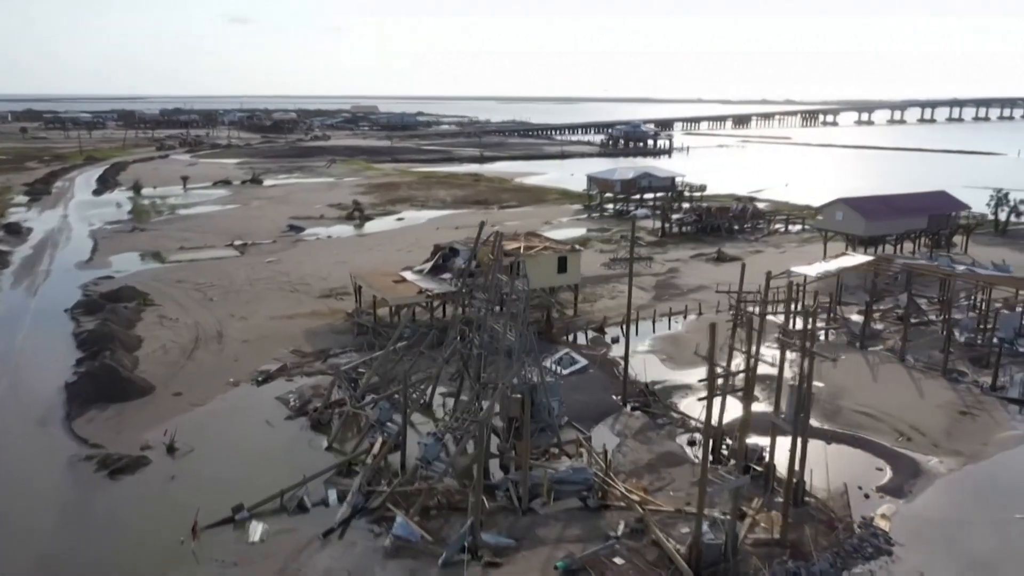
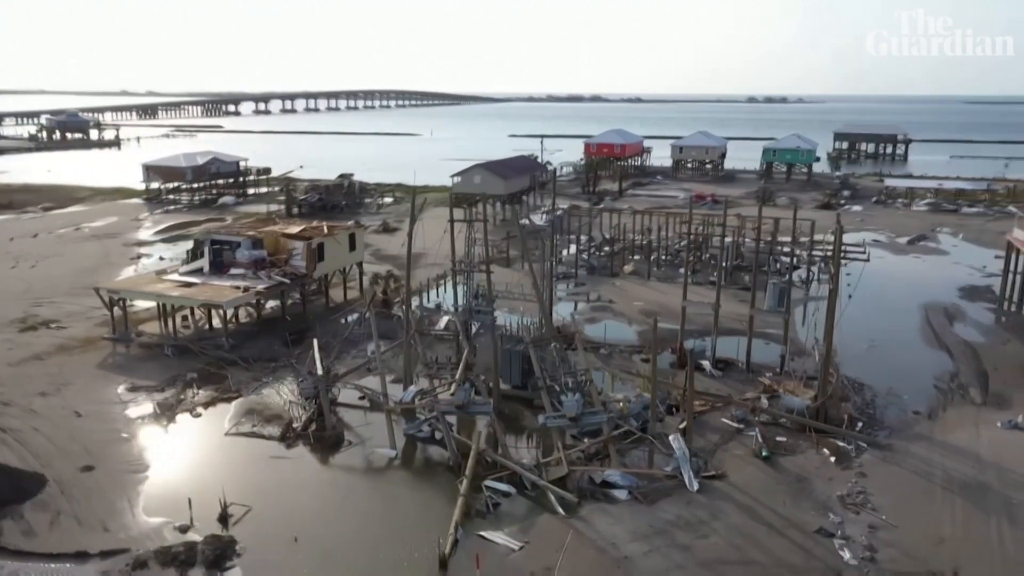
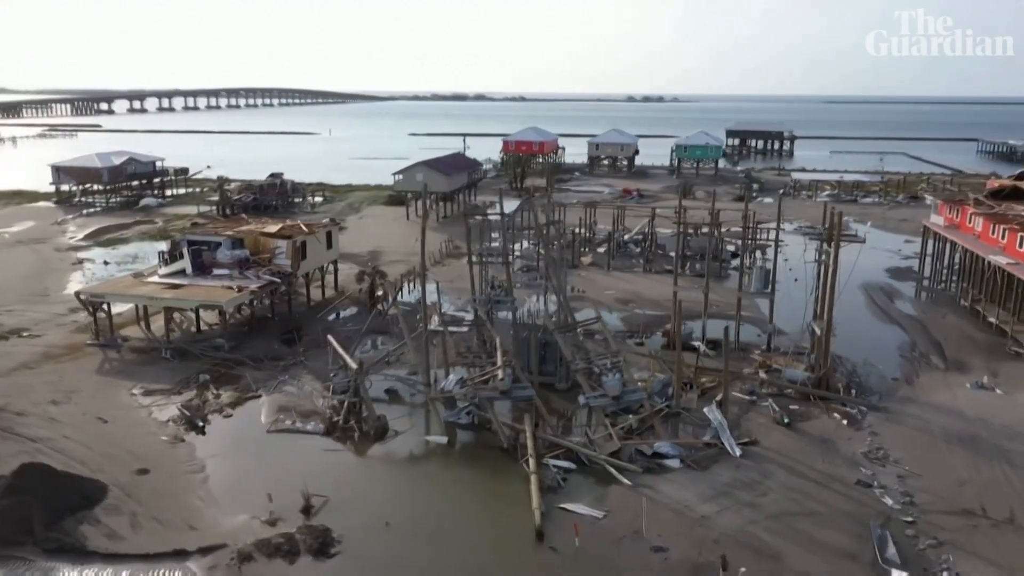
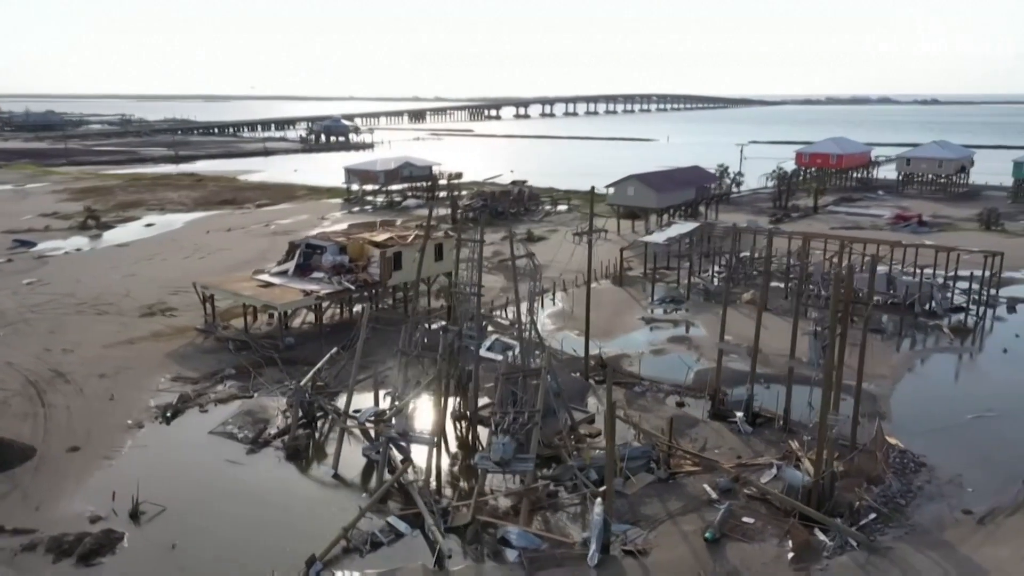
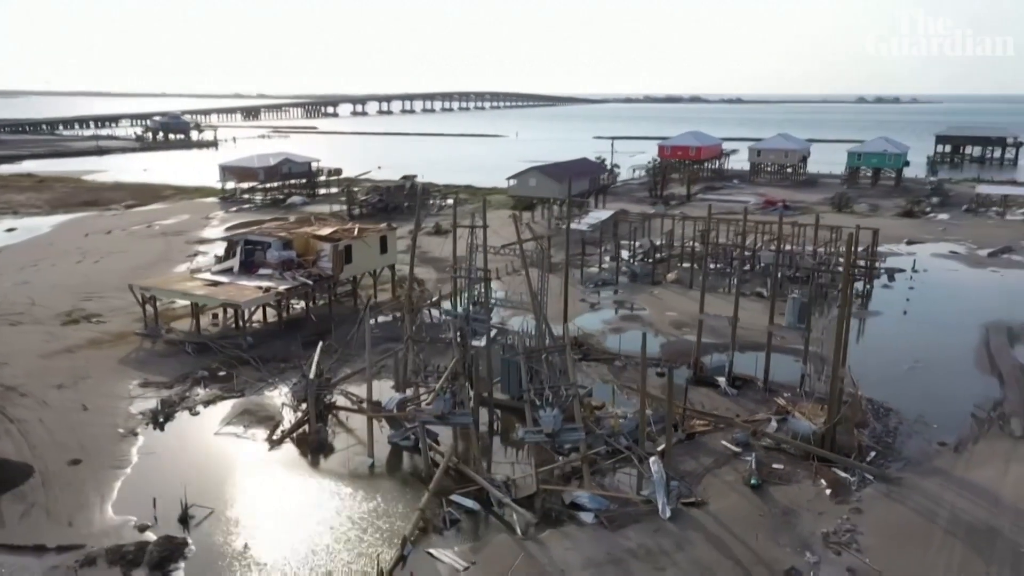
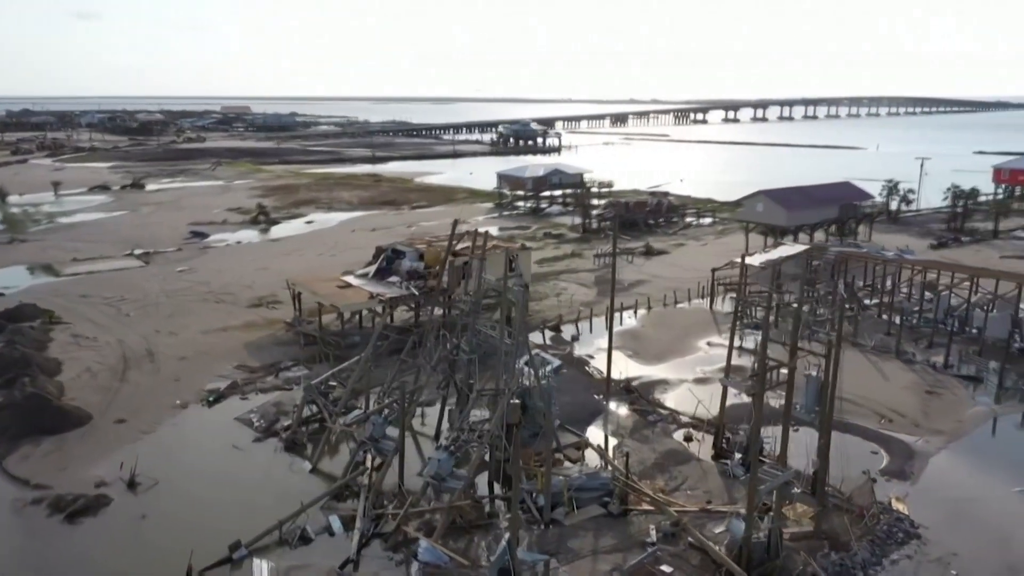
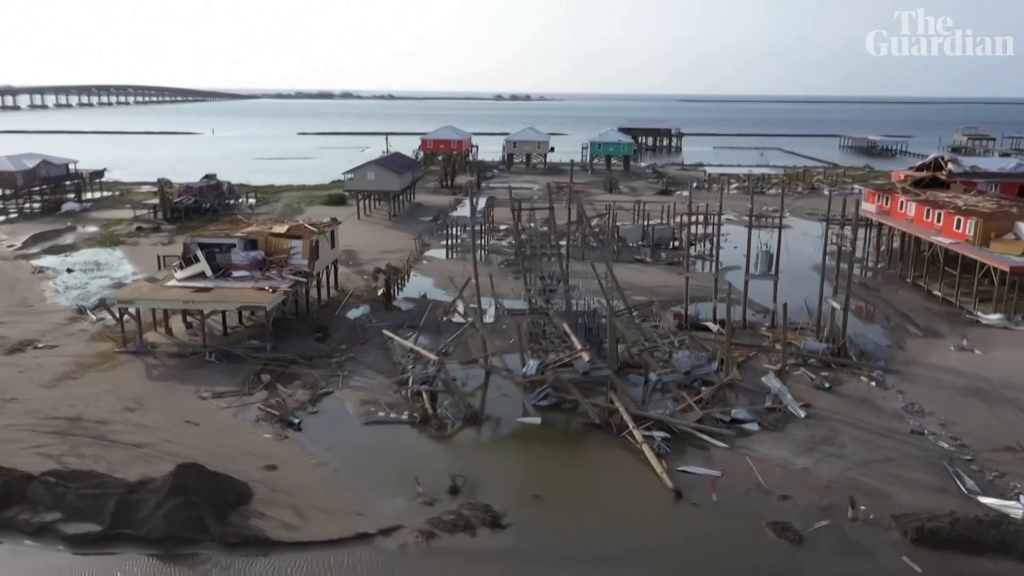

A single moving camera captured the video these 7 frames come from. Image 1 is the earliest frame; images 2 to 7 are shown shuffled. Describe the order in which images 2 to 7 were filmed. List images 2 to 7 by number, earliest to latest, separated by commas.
6, 4, 5, 2, 3, 7
